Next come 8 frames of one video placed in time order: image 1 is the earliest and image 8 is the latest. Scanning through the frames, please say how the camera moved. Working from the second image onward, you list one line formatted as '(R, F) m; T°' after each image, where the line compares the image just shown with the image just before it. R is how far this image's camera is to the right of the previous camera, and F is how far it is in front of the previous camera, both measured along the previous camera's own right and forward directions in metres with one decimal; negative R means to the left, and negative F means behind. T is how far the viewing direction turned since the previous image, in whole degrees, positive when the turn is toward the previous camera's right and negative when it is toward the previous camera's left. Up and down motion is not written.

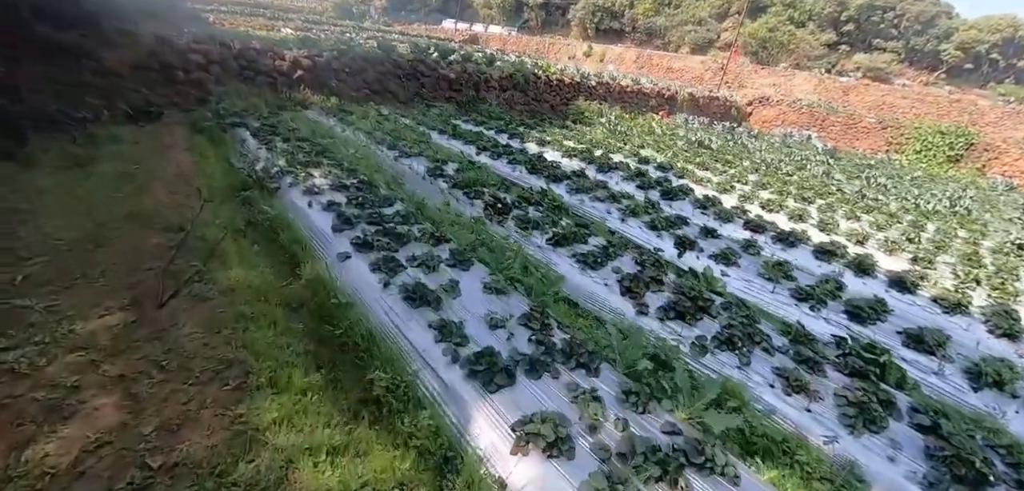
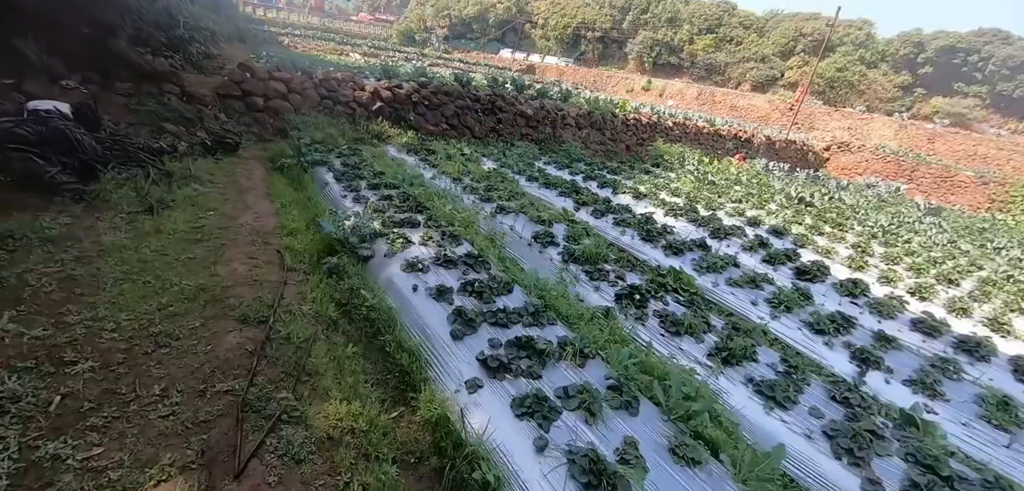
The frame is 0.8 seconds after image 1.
(-0.9, +0.9) m; -5°
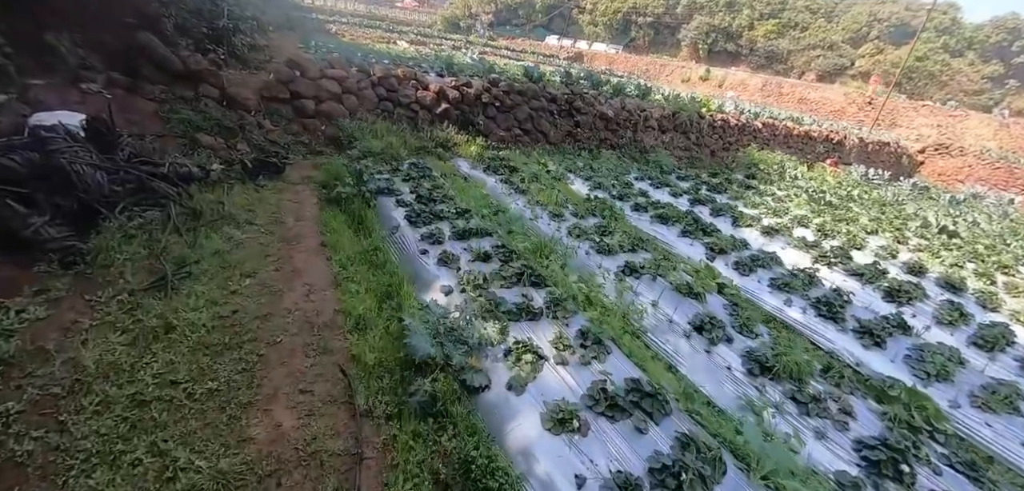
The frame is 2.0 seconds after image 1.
(-0.9, +1.4) m; -4°
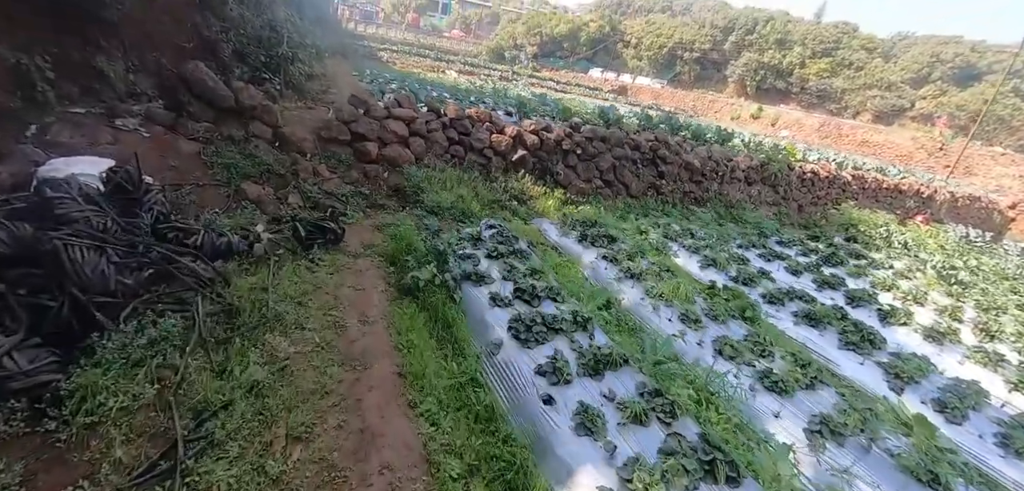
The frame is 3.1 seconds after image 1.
(-0.8, +1.1) m; -3°
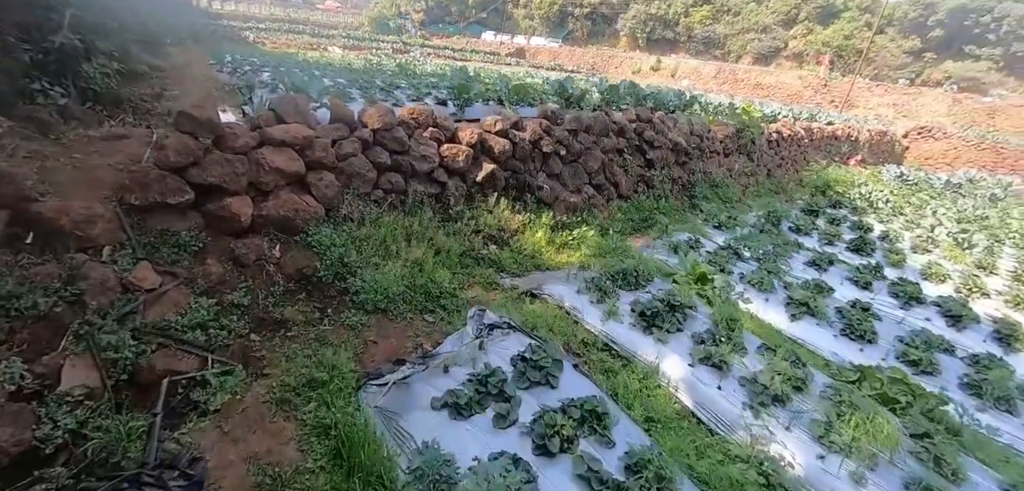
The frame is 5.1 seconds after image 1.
(-0.6, +2.2) m; +10°
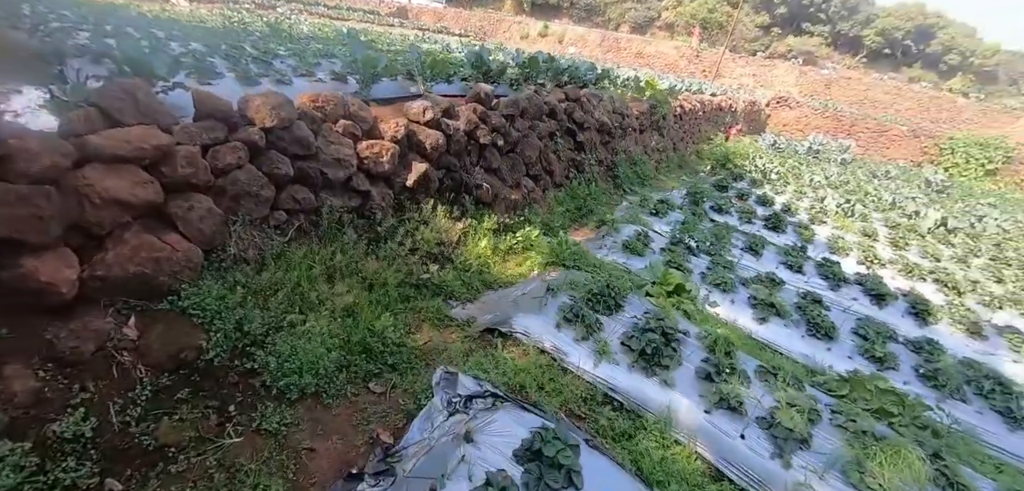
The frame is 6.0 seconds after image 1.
(-0.4, +0.7) m; +13°
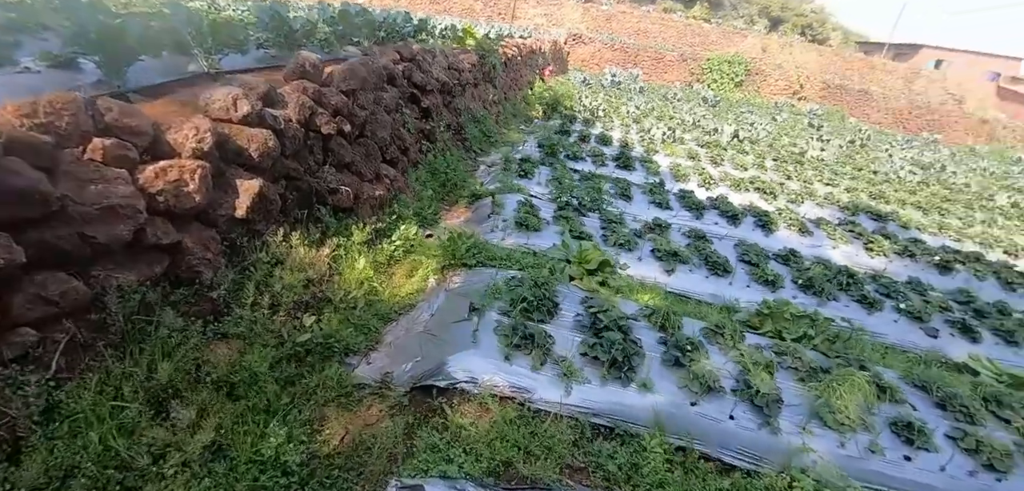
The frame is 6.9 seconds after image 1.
(-0.3, +0.7) m; +20°
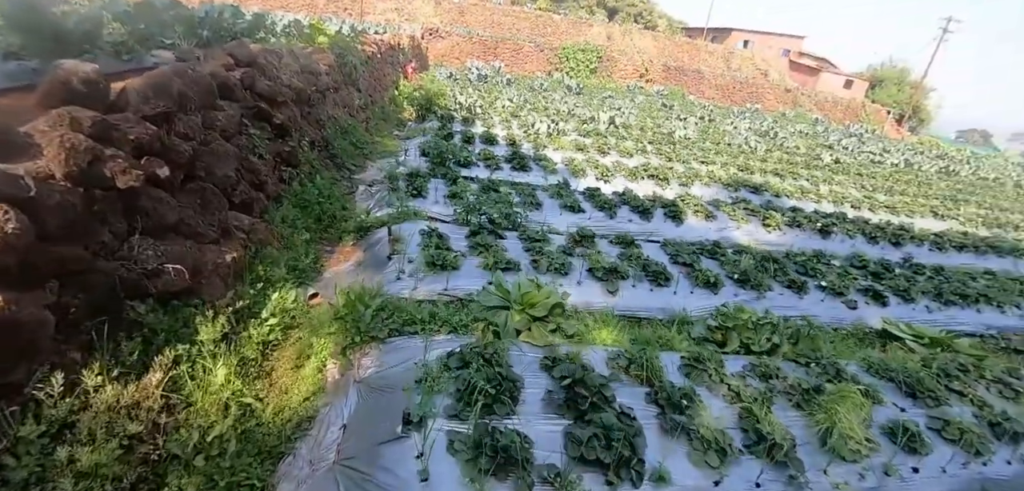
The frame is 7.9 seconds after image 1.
(-0.2, +0.7) m; +15°
